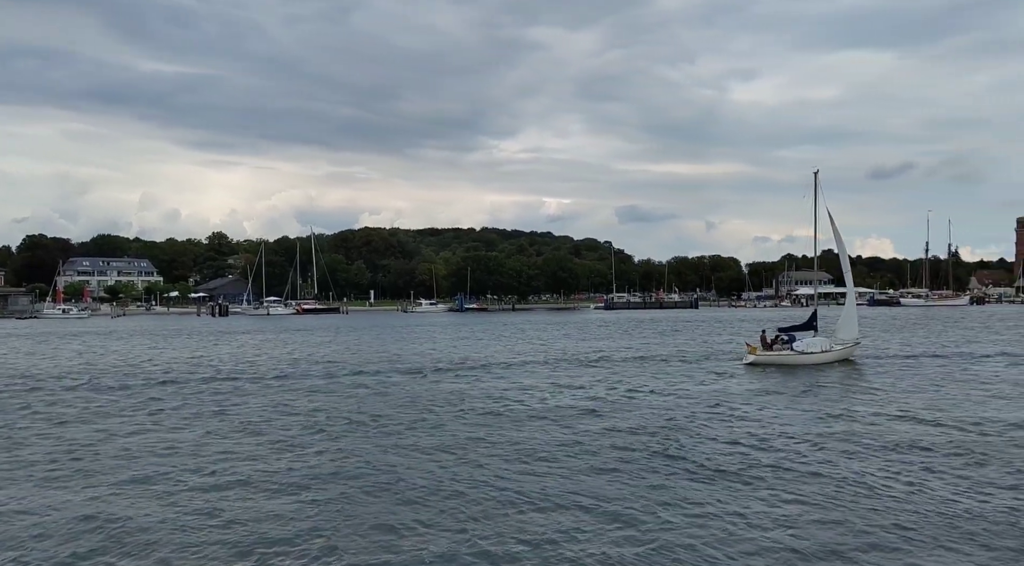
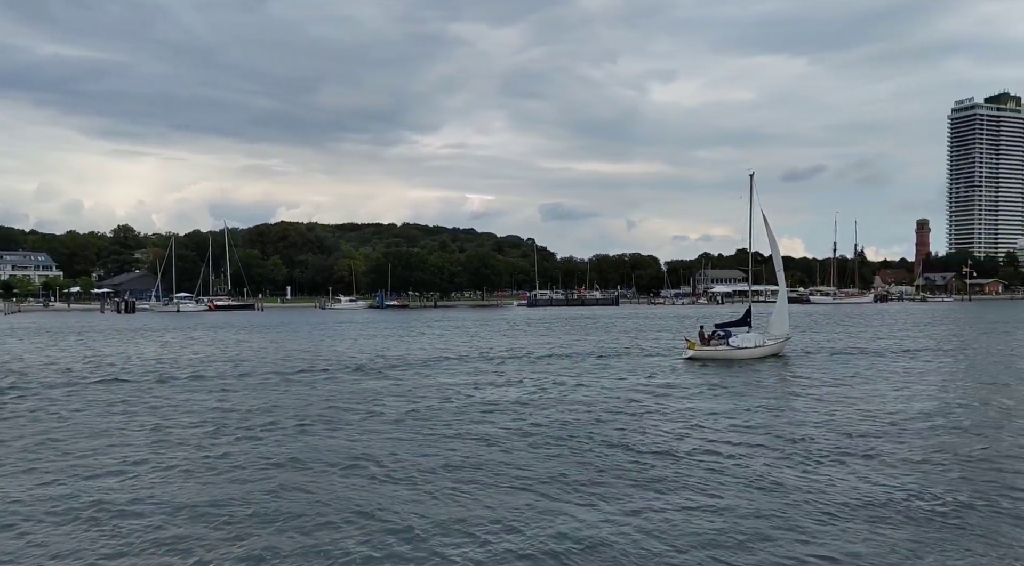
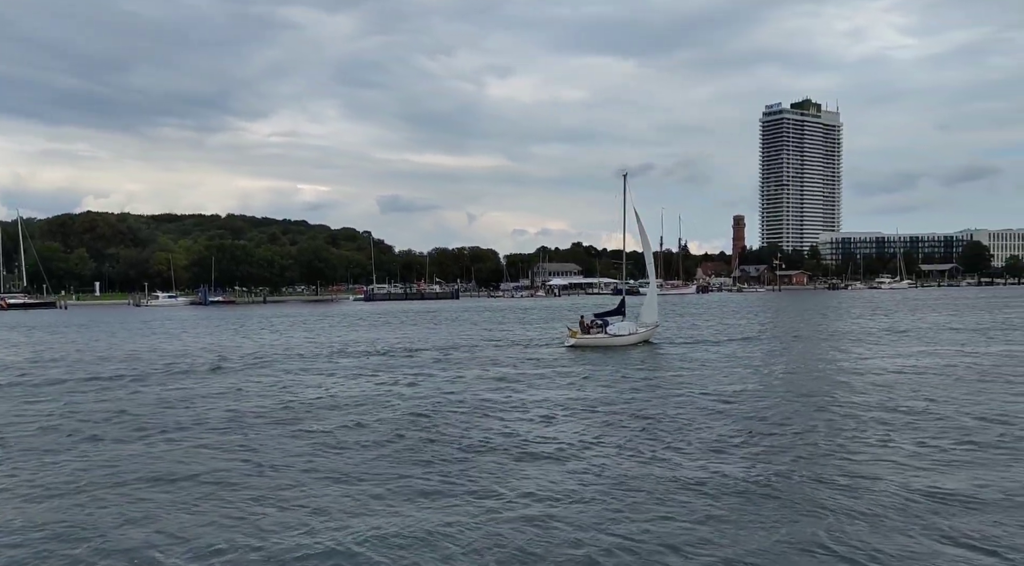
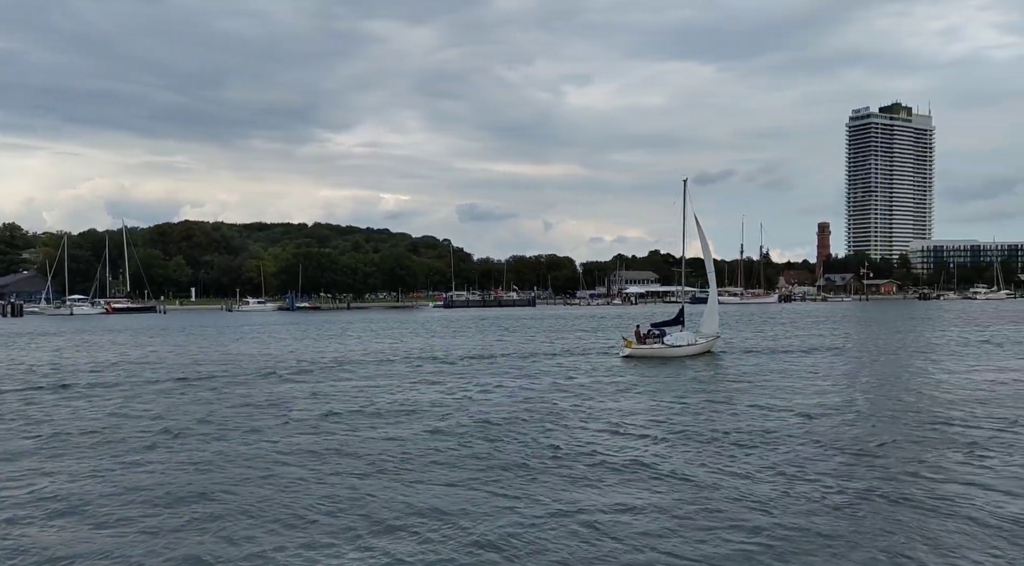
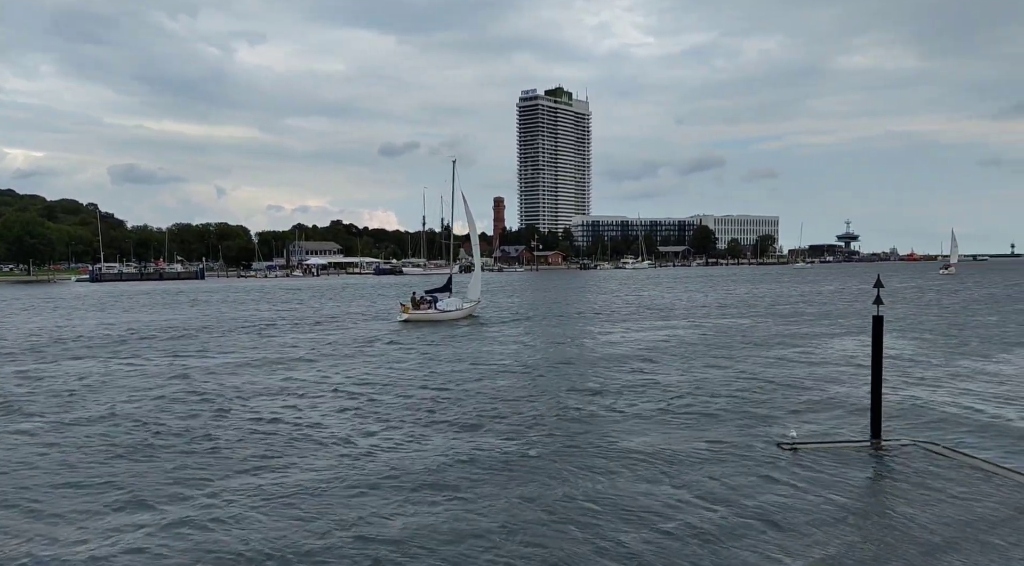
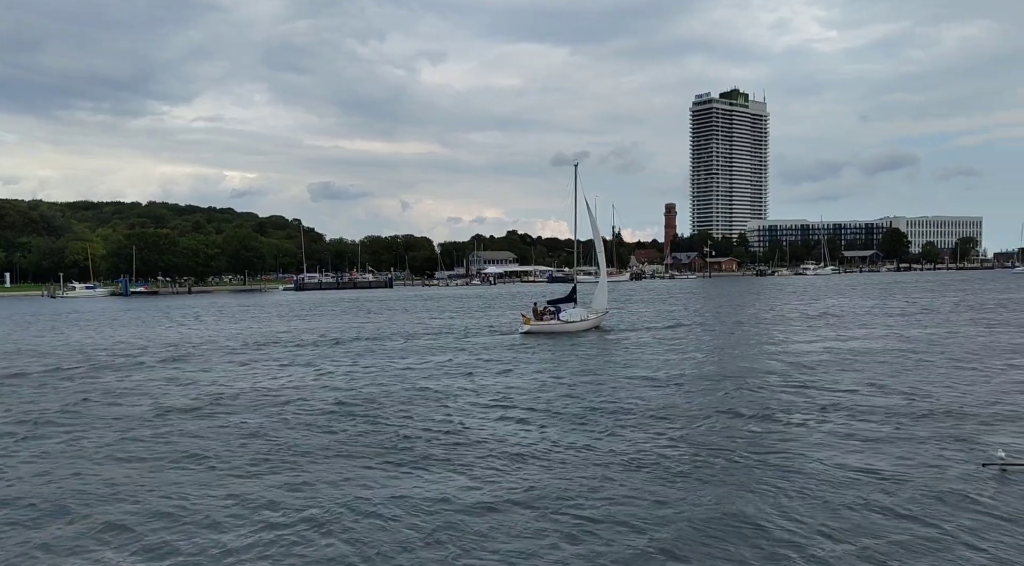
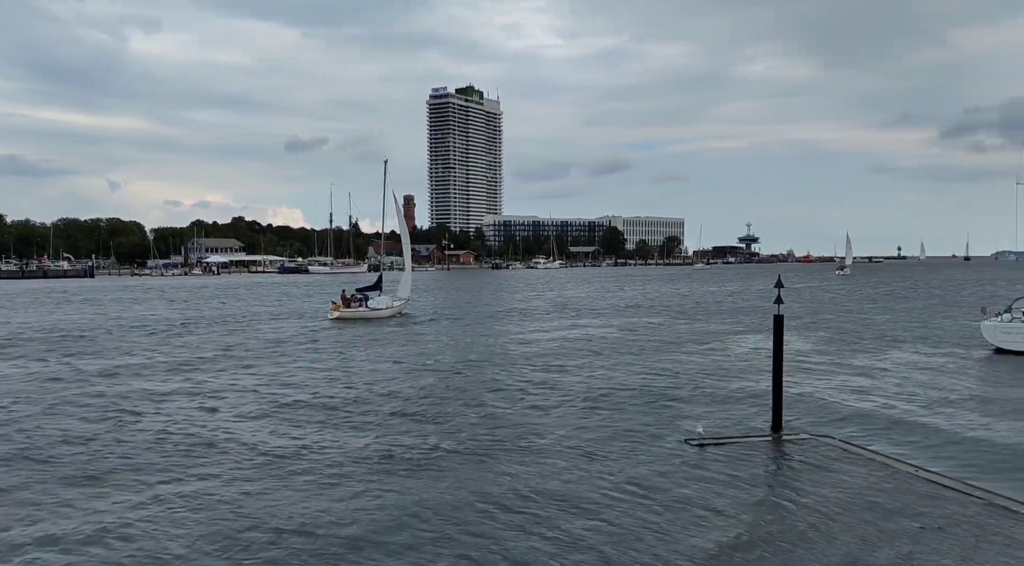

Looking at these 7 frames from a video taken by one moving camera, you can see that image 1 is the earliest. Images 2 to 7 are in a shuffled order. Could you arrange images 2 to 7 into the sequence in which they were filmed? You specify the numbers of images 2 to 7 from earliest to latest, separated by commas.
2, 4, 3, 6, 5, 7
